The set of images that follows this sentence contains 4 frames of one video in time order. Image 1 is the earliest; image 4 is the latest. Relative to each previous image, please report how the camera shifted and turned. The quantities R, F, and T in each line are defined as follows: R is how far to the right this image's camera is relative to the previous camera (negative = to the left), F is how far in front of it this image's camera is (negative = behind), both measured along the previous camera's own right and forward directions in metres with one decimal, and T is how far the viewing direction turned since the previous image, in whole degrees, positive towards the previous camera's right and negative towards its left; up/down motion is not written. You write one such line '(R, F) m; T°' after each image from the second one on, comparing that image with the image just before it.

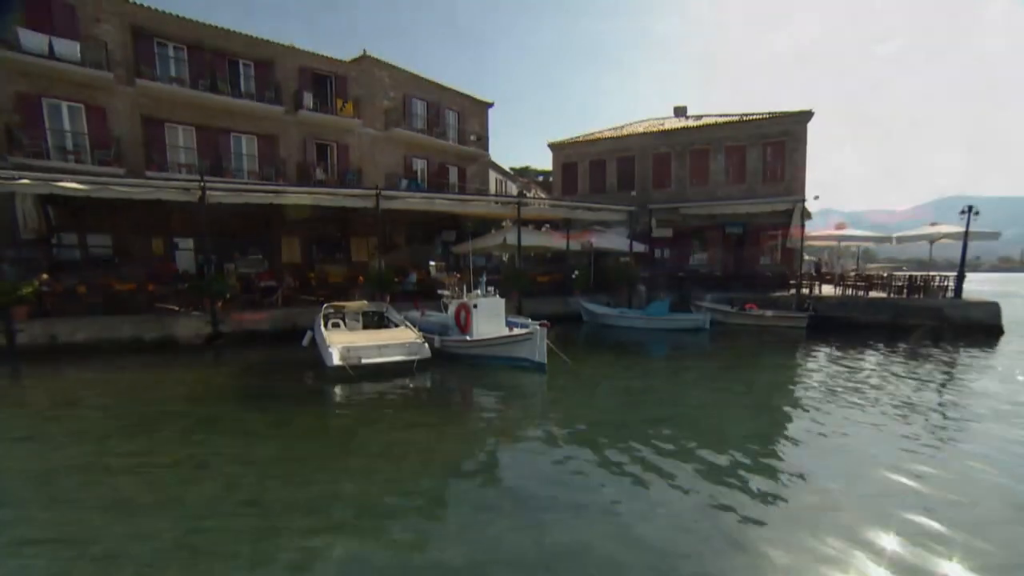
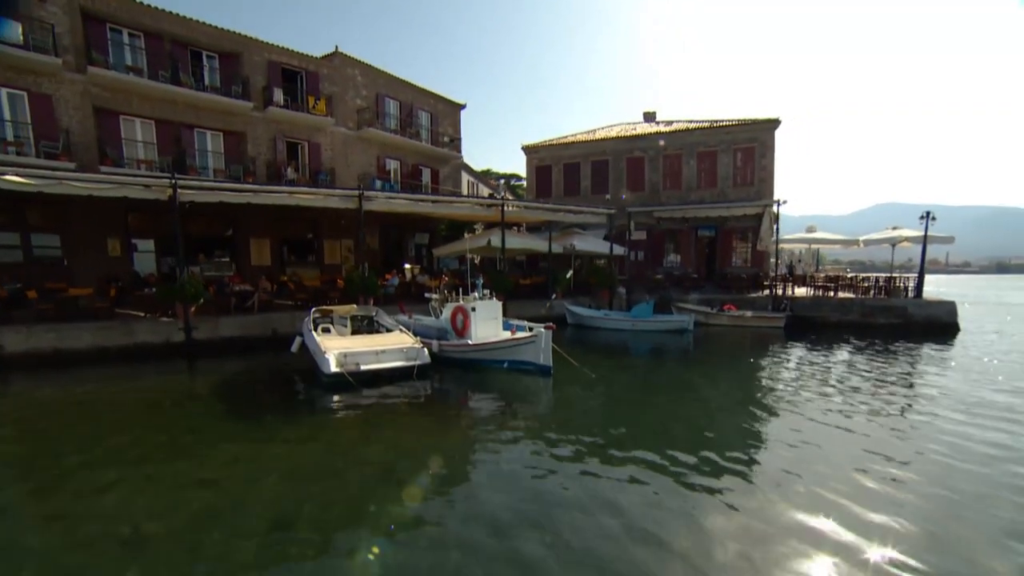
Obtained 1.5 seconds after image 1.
(-0.8, +0.2) m; +5°
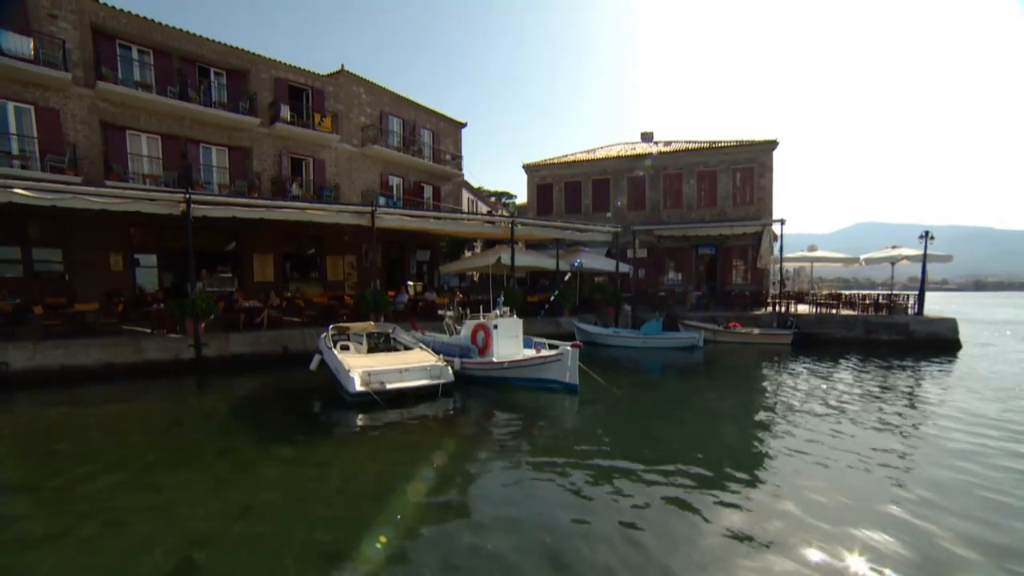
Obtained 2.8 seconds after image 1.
(-0.7, 0.0) m; +1°
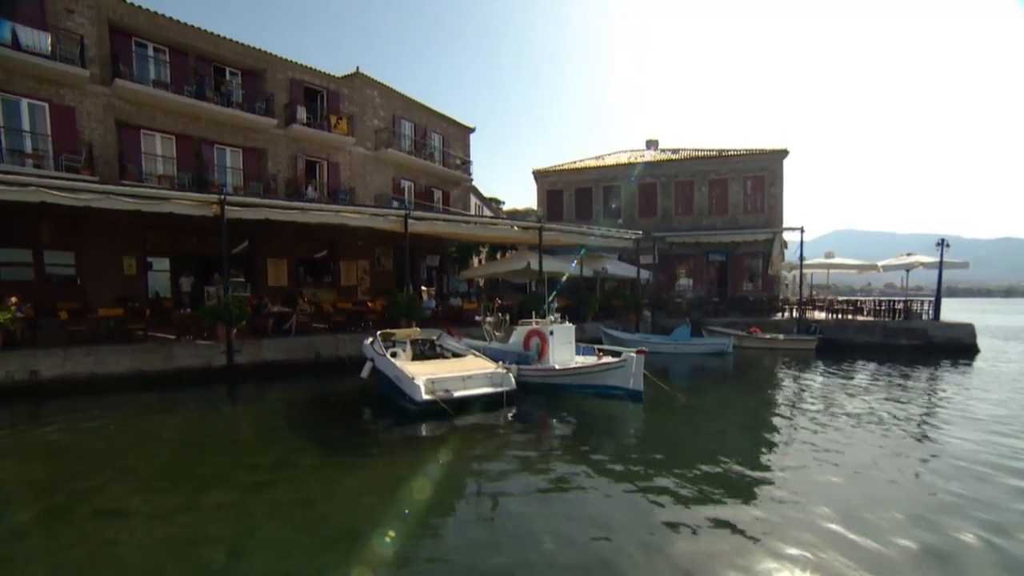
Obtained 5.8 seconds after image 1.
(-1.5, +0.2) m; +2°
